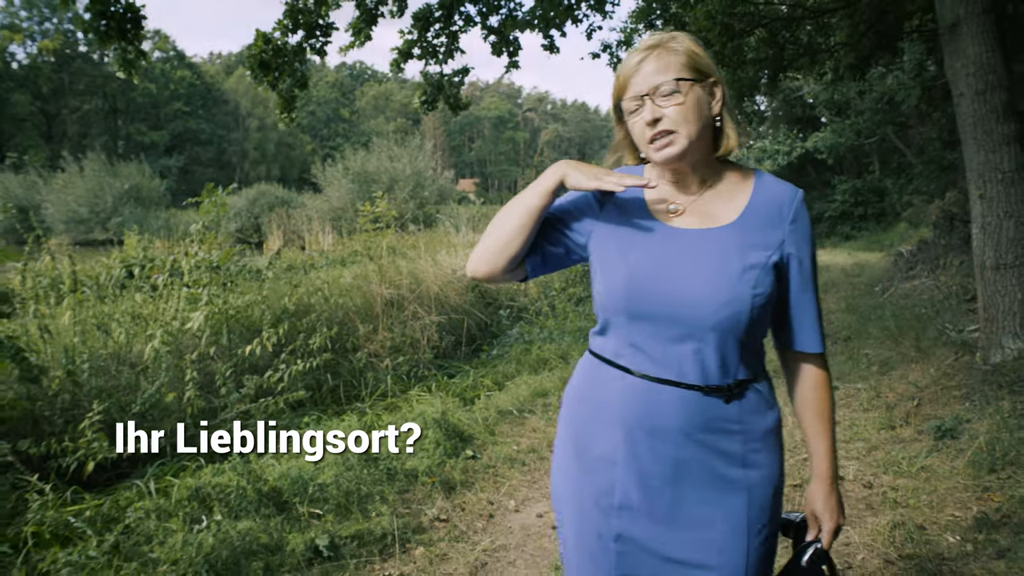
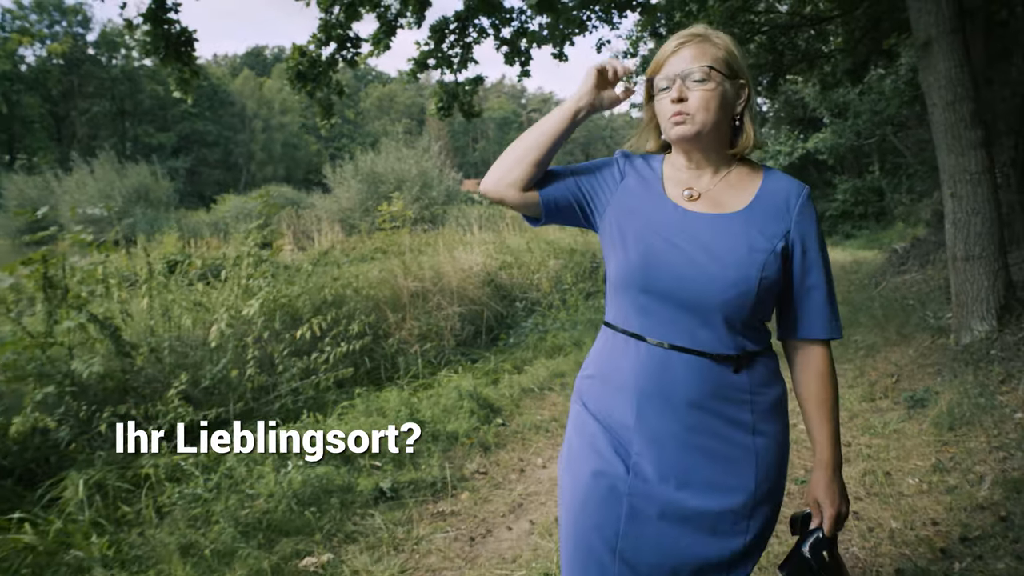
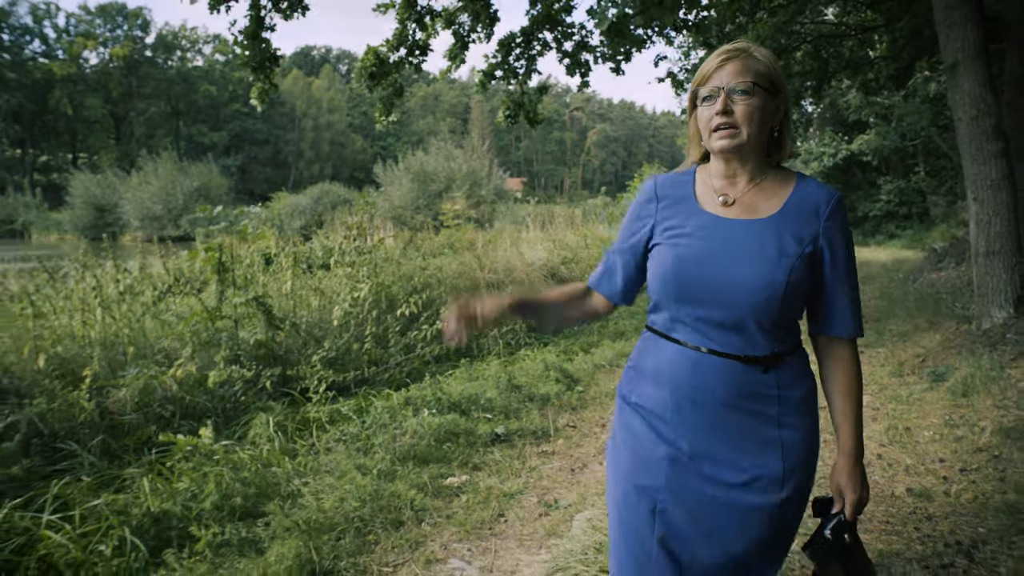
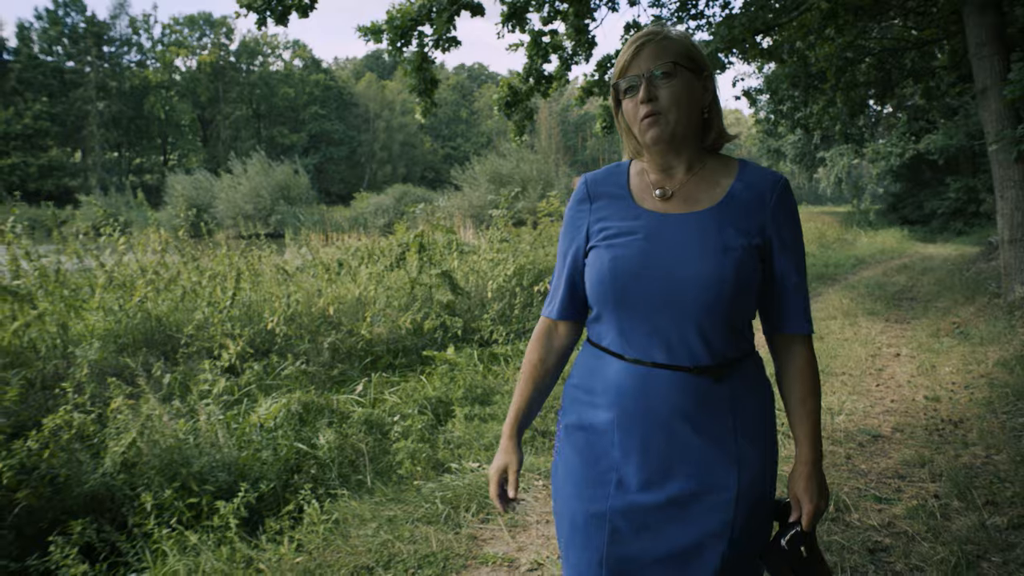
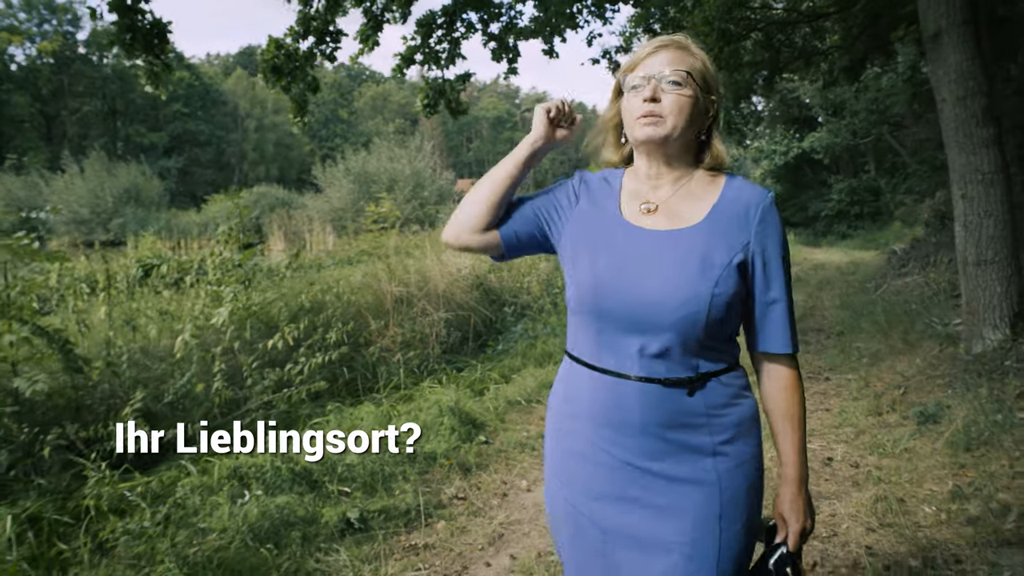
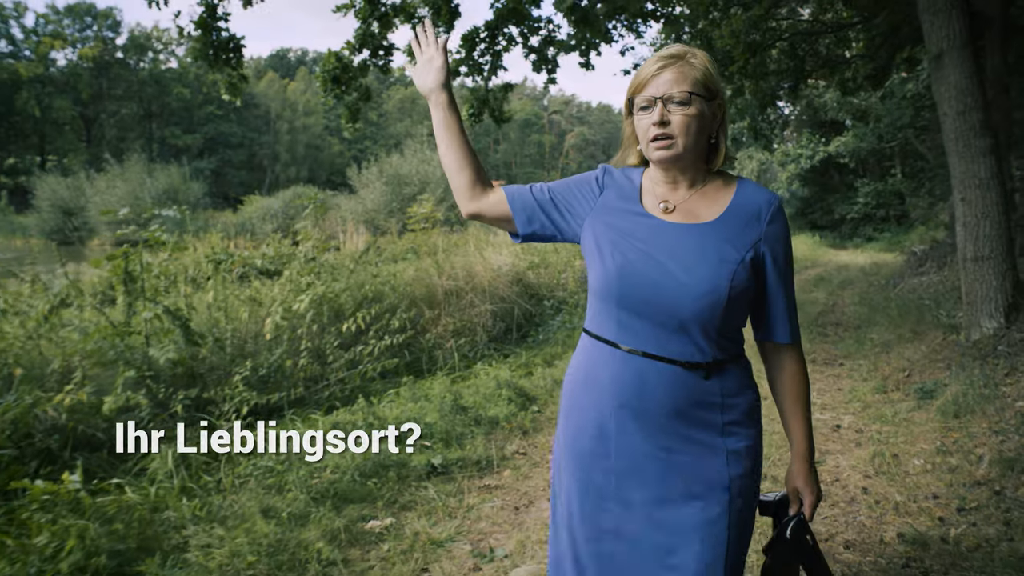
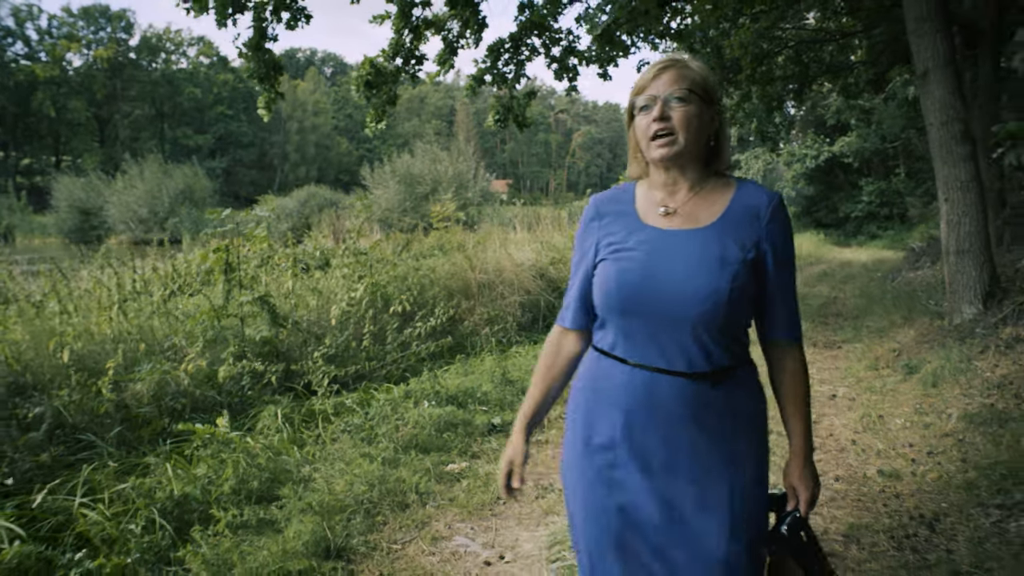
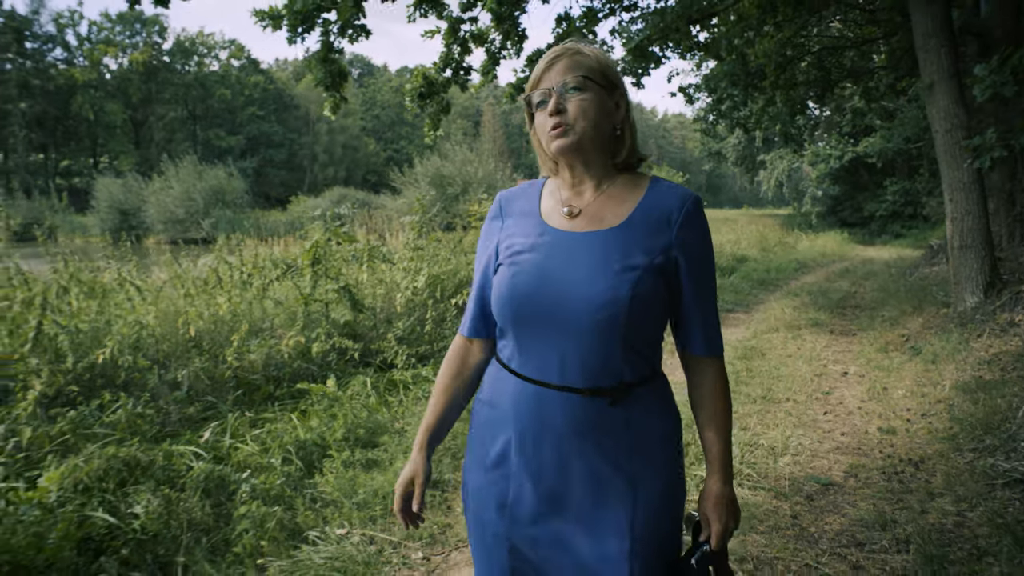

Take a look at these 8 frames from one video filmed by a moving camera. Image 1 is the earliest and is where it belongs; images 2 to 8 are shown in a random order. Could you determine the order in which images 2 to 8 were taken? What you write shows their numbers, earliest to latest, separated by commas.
5, 2, 6, 3, 7, 8, 4
